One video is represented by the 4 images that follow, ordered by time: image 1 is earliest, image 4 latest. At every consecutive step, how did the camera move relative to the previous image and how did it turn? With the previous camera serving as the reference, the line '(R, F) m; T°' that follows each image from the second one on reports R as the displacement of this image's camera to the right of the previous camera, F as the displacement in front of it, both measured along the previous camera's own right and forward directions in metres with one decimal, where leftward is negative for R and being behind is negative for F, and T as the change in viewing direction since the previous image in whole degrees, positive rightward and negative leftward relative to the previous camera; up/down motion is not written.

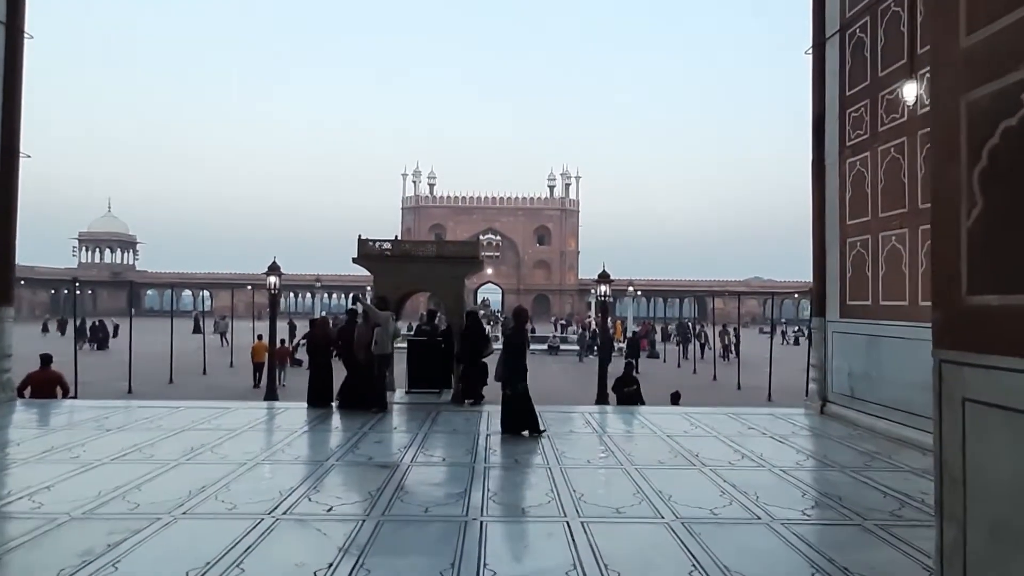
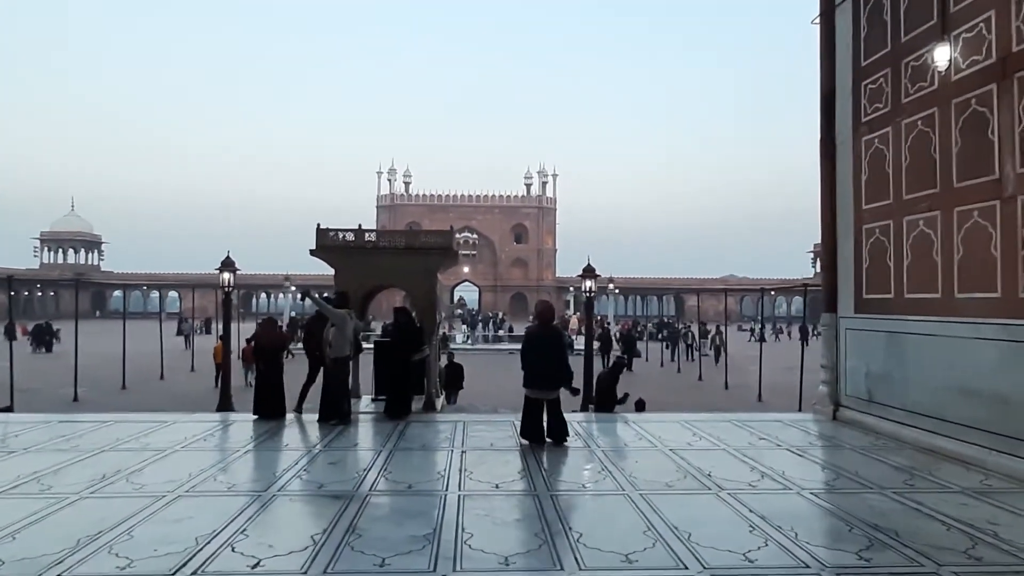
(0.0, +0.9) m; +2°
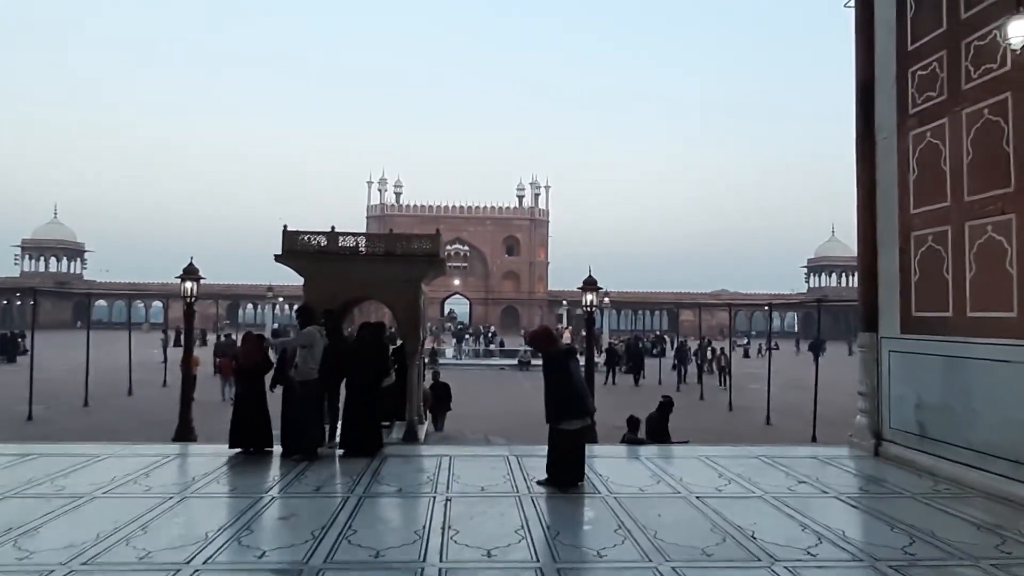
(0.0, +0.9) m; +1°
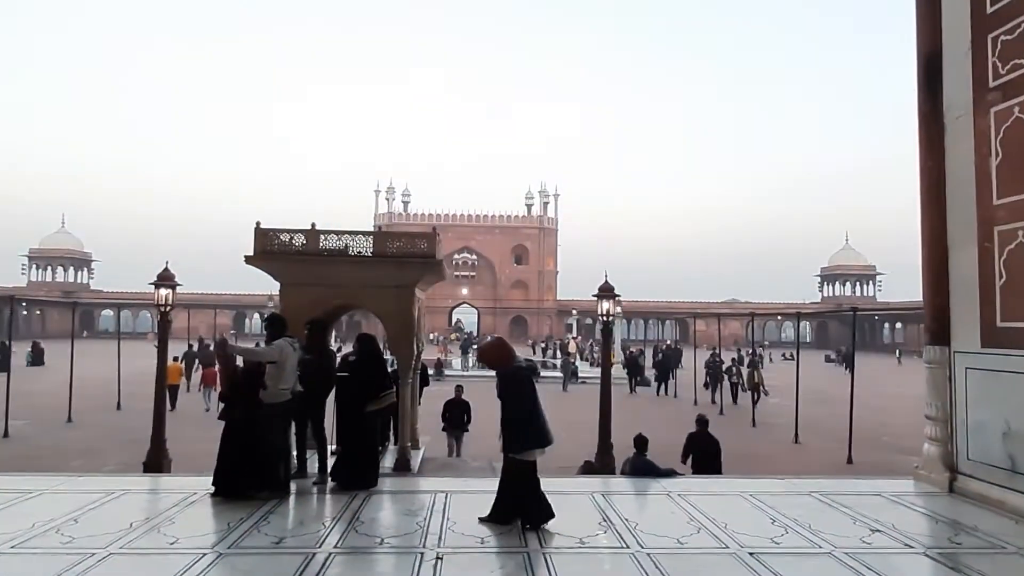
(0.0, +0.9) m; -1°
